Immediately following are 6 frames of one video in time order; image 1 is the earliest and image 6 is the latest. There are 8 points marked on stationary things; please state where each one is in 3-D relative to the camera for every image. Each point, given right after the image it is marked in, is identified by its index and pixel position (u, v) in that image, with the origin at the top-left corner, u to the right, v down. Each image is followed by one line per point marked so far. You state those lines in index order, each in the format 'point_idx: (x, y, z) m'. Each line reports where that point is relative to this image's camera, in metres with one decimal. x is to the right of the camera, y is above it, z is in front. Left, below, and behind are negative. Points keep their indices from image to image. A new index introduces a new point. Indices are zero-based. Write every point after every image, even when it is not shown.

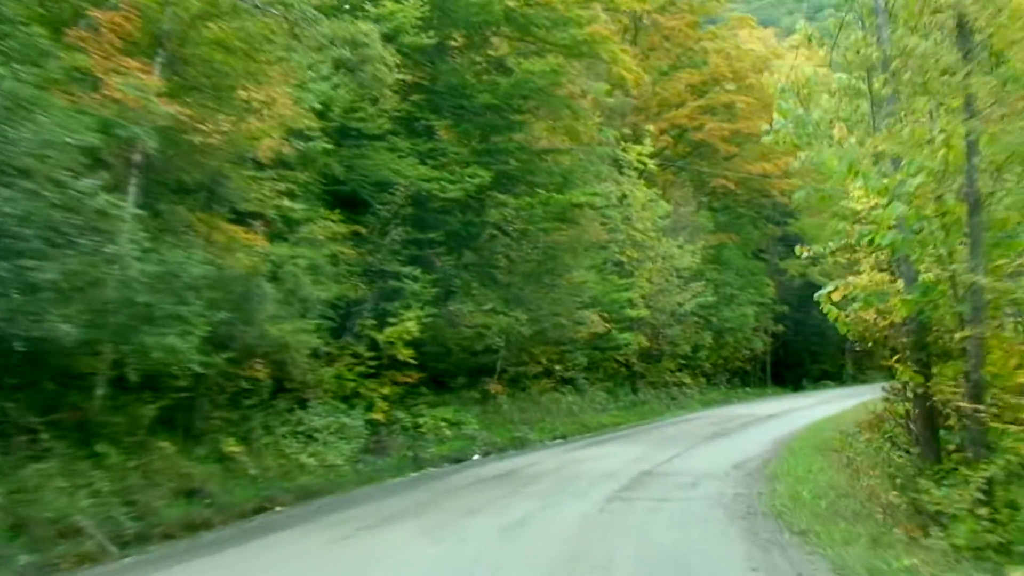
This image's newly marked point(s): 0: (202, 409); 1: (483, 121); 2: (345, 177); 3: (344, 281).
0: (-2.8, -1.1, +7.8) m
1: (-0.4, +2.0, +10.4) m
2: (-1.9, +1.2, +9.7) m
3: (-1.8, +0.1, +9.4) m
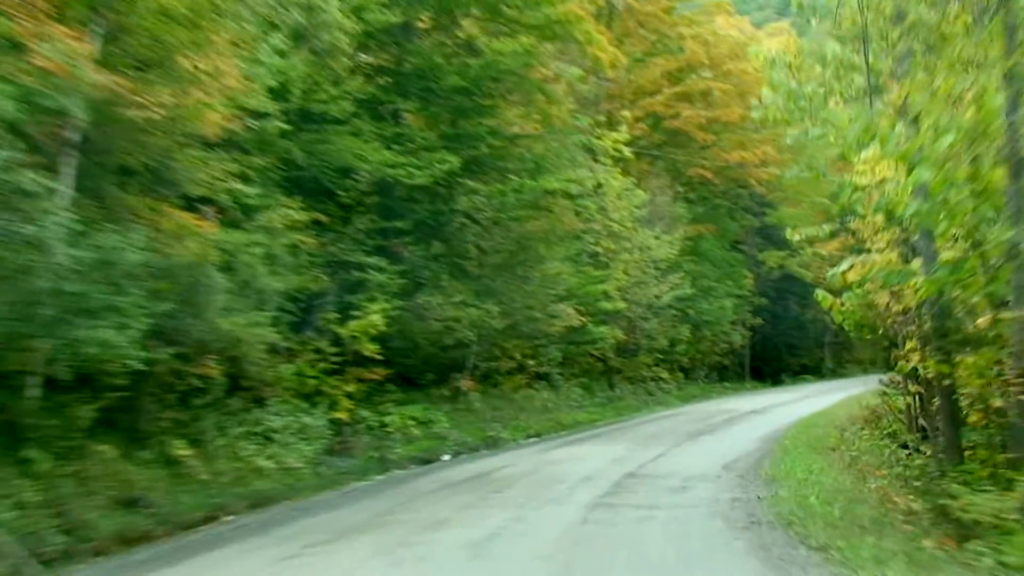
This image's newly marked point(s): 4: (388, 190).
0: (-3.1, -1.0, +7.2) m
1: (-0.7, +2.1, +10.0) m
2: (-2.2, +1.3, +9.2) m
3: (-2.1, +0.2, +8.9) m
4: (-1.4, +1.1, +9.8) m
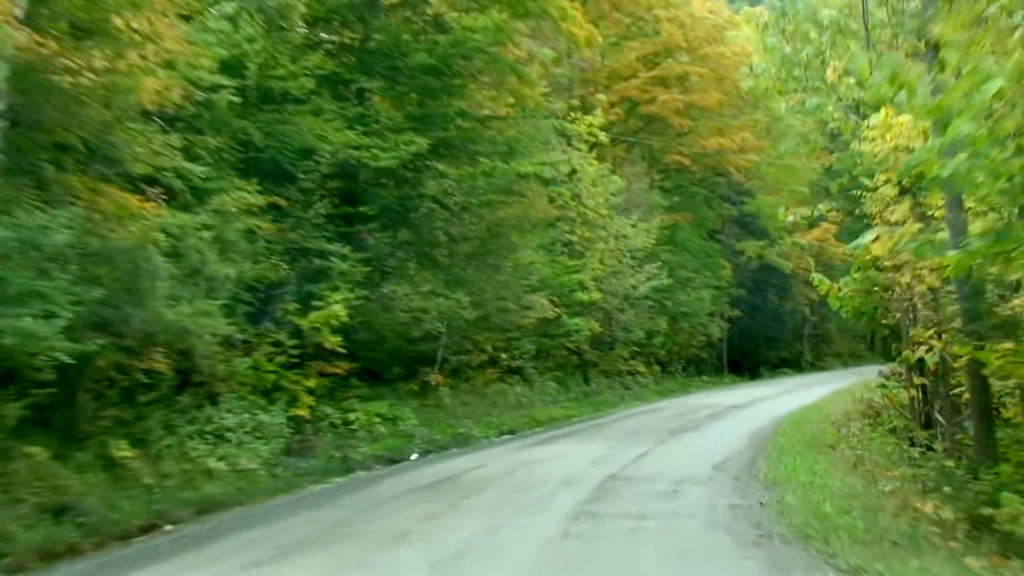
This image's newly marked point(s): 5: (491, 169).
0: (-3.3, -0.9, +6.6) m
1: (-1.0, +2.2, +9.4) m
2: (-2.5, +1.4, +8.6) m
3: (-2.4, +0.3, +8.3) m
4: (-1.7, +1.2, +9.3) m
5: (-0.3, +1.4, +10.0) m
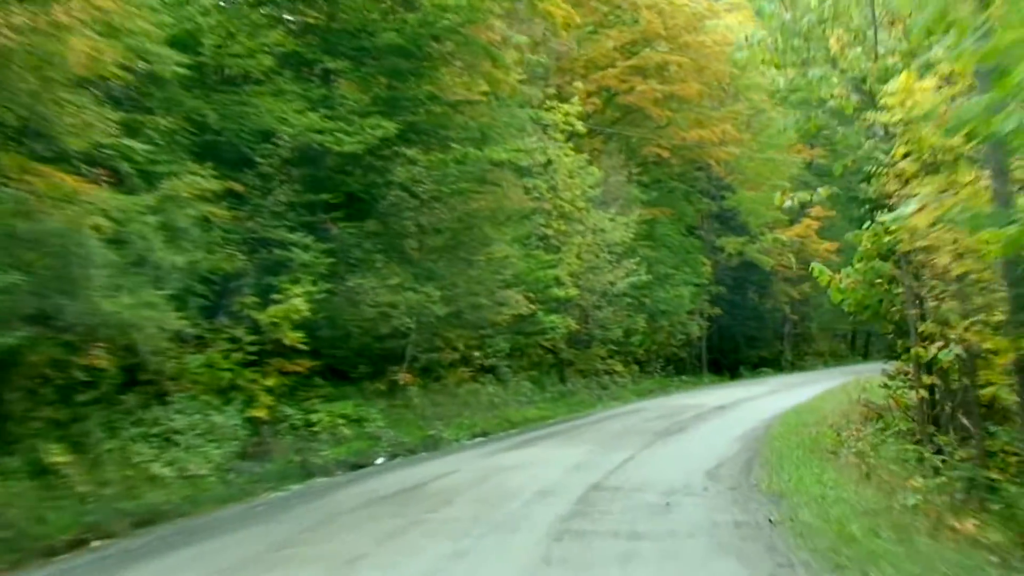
0: (-3.5, -0.9, +6.0) m
1: (-1.3, +2.3, +8.9) m
2: (-2.7, +1.5, +8.0) m
3: (-2.7, +0.3, +7.7) m
4: (-2.0, +1.3, +8.7) m
5: (-0.5, +1.5, +9.5) m
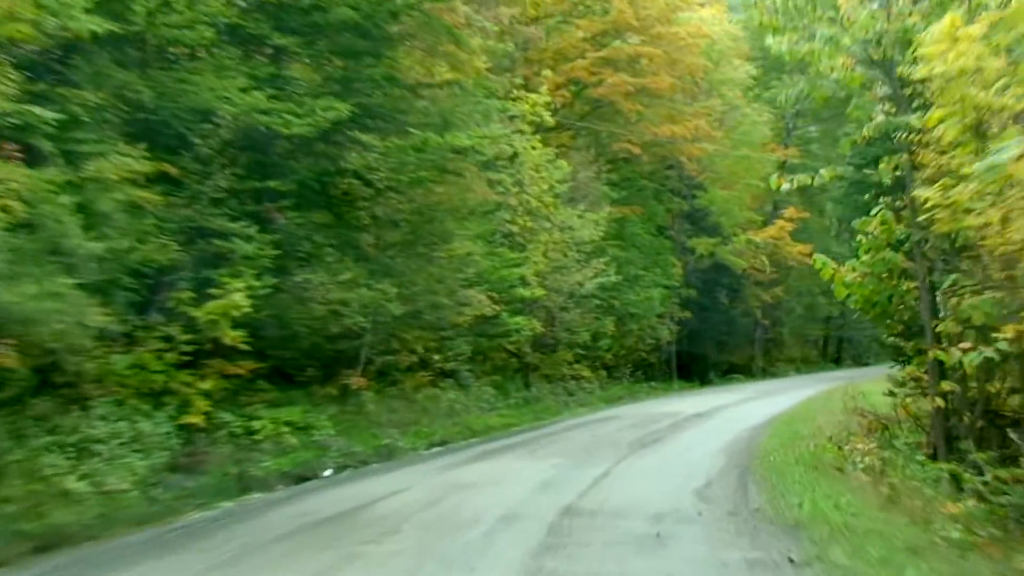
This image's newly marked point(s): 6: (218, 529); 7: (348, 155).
0: (-3.7, -0.8, +5.2) m
1: (-1.6, +2.3, +8.2) m
2: (-3.0, +1.6, +7.3) m
3: (-3.0, +0.4, +6.9) m
4: (-2.3, +1.3, +8.0) m
5: (-0.9, +1.5, +8.8) m
6: (-1.7, -1.4, +5.0) m
7: (-1.6, +1.3, +8.3) m
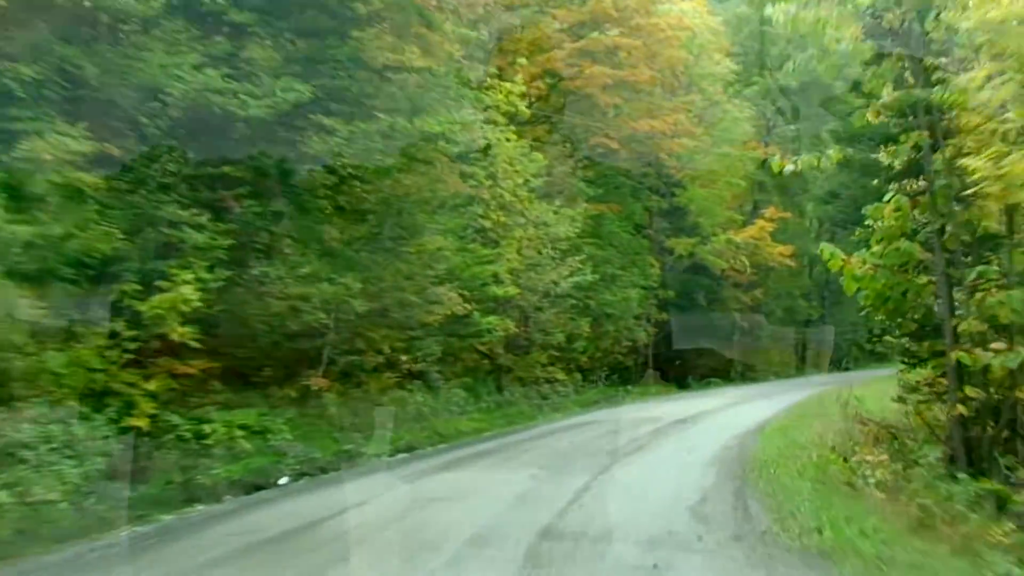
0: (-3.9, -0.7, +4.6) m
1: (-1.9, +2.4, +7.6) m
2: (-3.2, +1.6, +6.7) m
3: (-3.2, +0.5, +6.4) m
4: (-2.6, +1.4, +7.4) m
5: (-1.2, +1.5, +8.3) m
6: (-1.9, -1.3, +4.5) m
7: (-1.8, +1.3, +7.8) m
